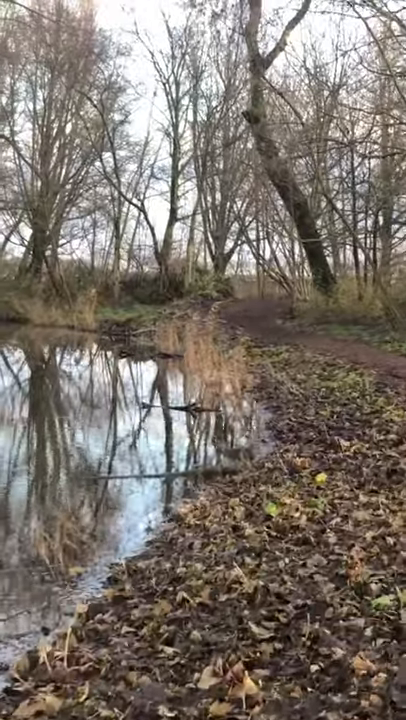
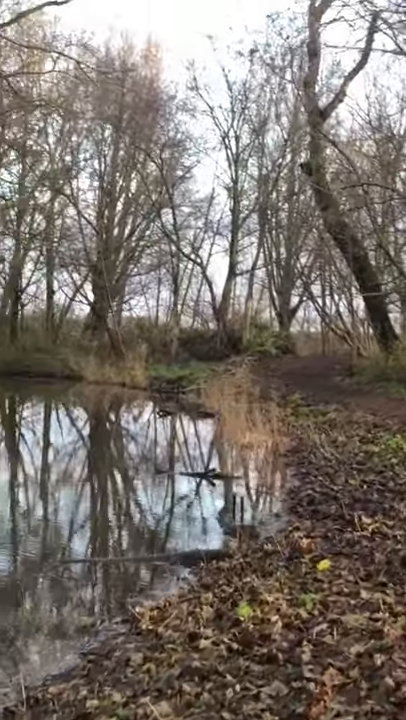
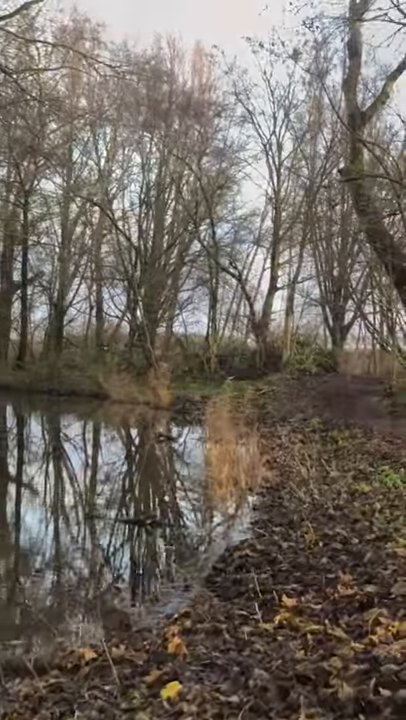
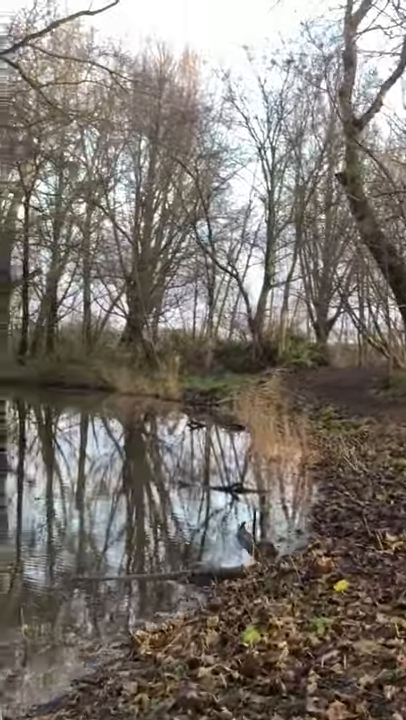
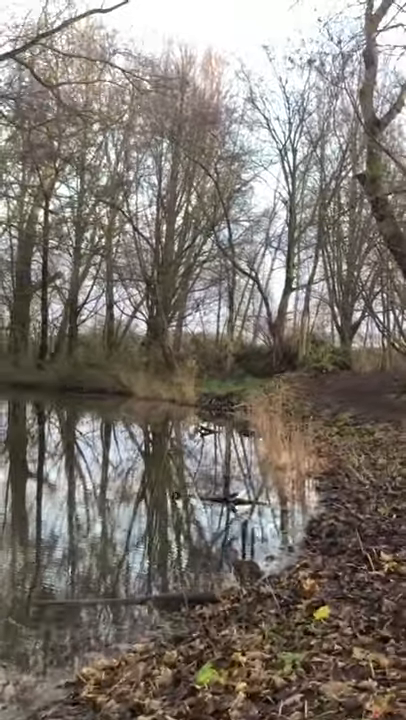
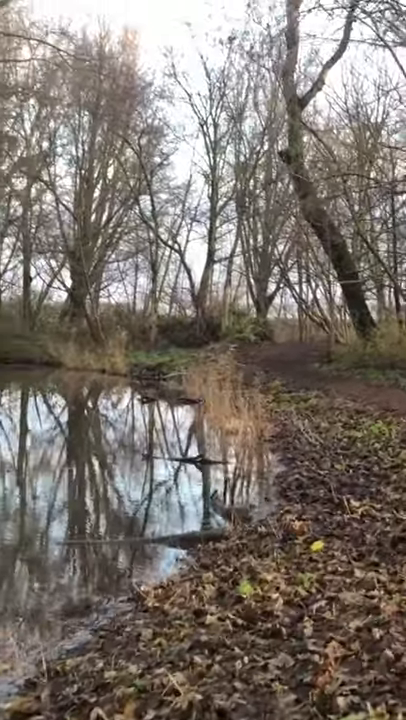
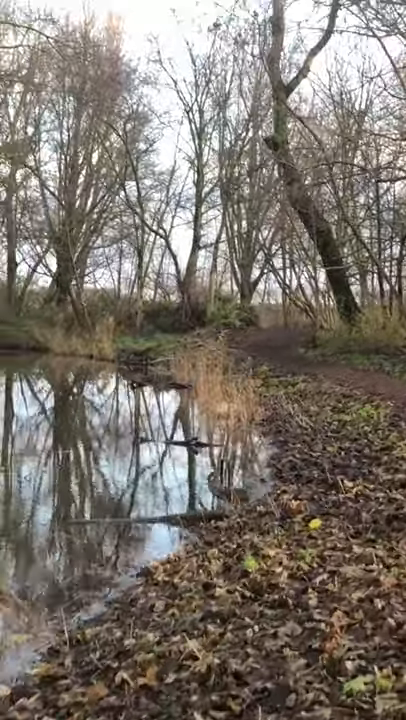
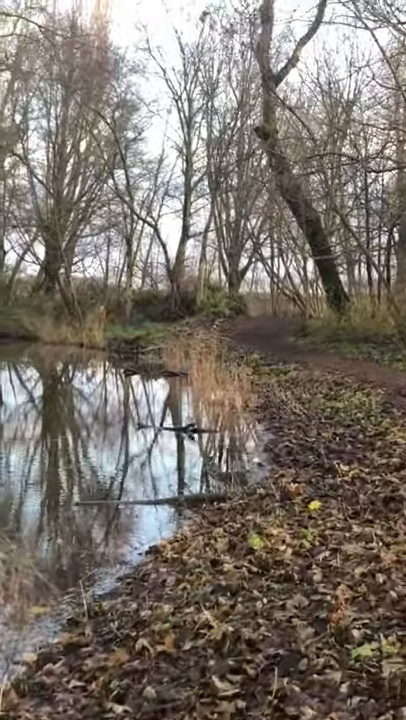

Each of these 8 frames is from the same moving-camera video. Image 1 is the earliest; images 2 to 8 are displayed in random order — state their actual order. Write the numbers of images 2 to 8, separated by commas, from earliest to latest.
8, 7, 6, 2, 4, 5, 3
